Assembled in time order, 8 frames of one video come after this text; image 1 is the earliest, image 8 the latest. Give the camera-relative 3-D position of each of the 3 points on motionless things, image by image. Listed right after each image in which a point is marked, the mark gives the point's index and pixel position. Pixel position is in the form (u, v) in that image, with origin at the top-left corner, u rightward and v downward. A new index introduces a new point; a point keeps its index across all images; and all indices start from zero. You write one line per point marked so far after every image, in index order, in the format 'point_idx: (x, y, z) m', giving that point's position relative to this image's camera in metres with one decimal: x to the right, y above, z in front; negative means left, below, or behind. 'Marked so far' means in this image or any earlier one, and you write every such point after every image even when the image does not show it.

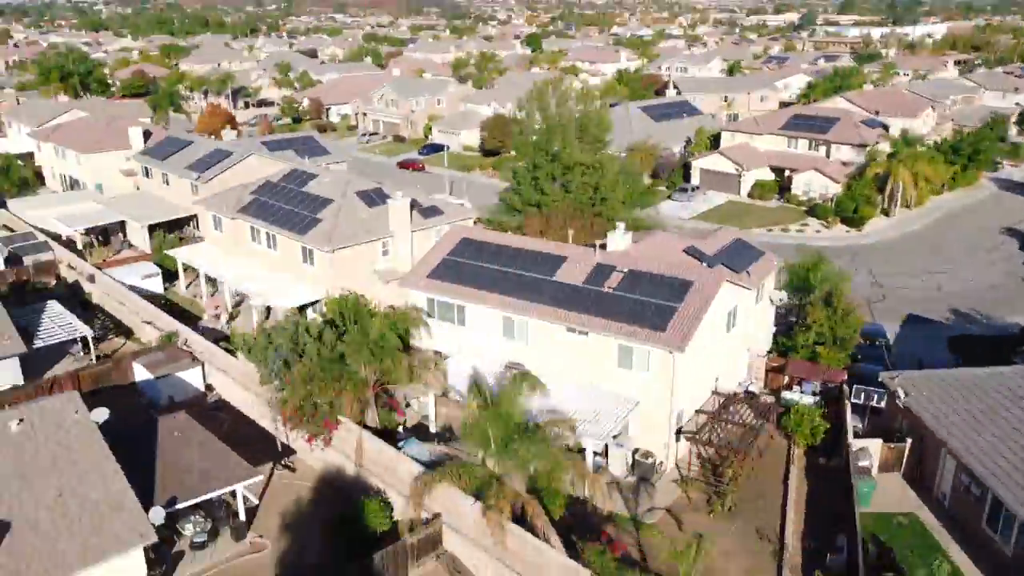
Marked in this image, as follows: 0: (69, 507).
0: (-10.5, -5.1, +19.6) m
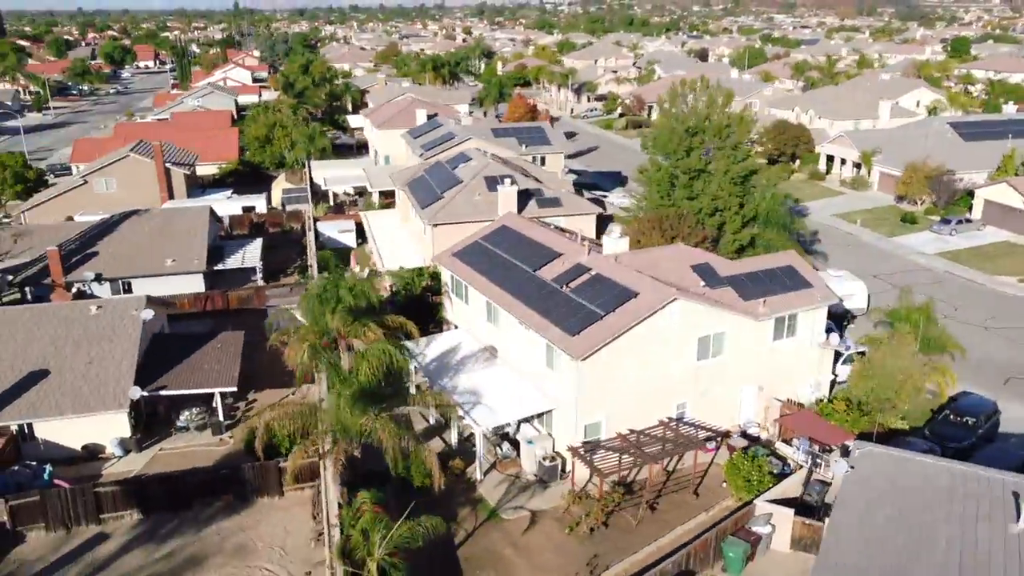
0: (-13.6, -2.7, +26.6) m
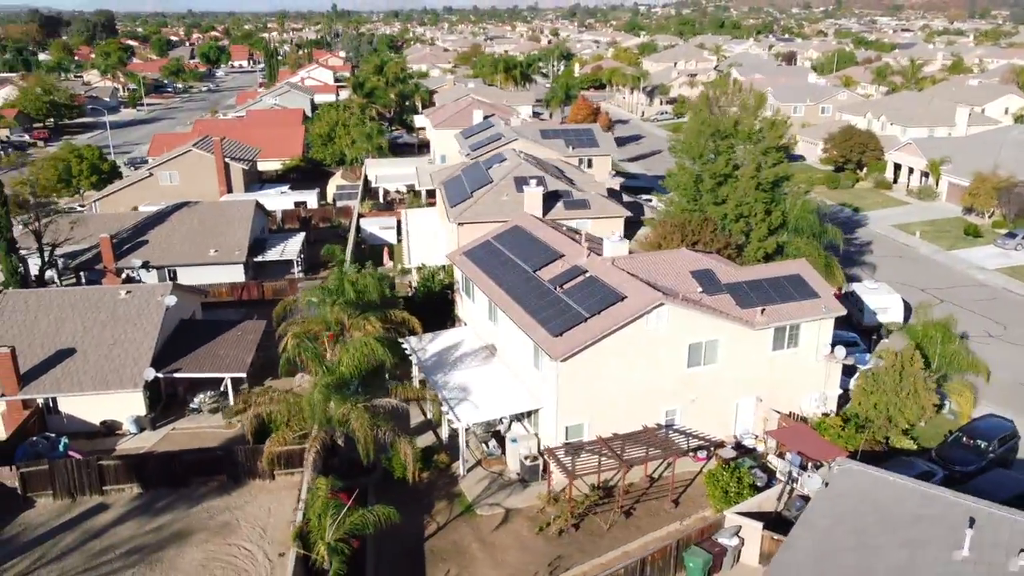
0: (-13.7, -2.2, +28.2) m
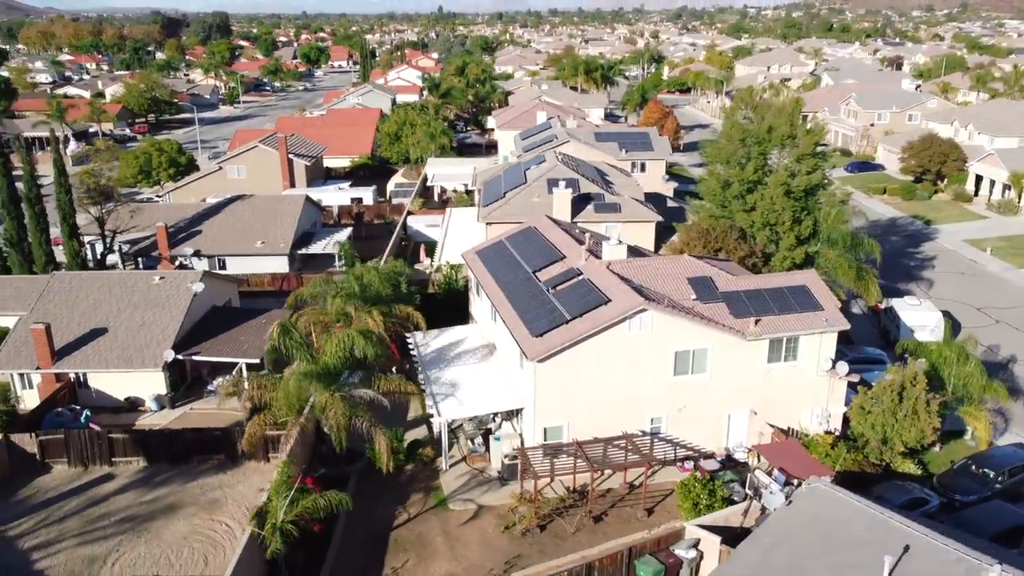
0: (-13.6, -1.6, +30.0) m
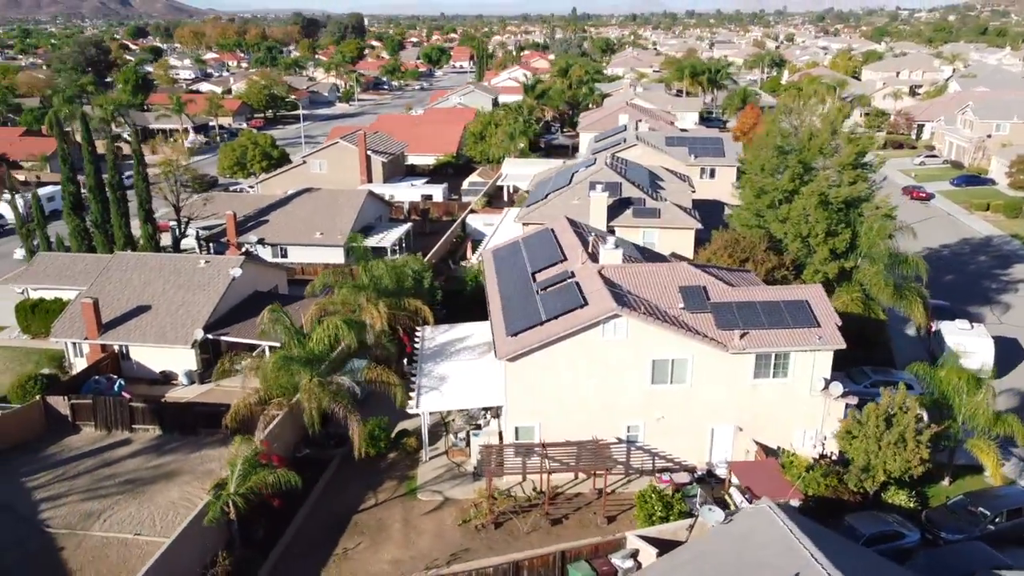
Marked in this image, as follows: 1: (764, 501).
0: (-13.1, -0.9, +32.3) m
1: (+5.8, -4.9, +18.6) m
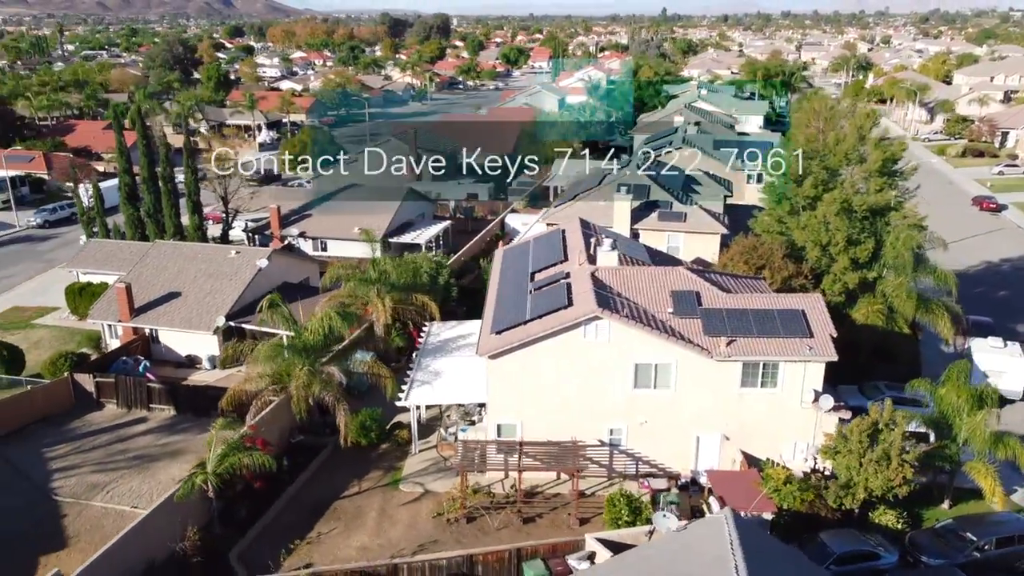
0: (-12.6, -0.4, +33.8) m
1: (+4.7, -5.0, +18.3) m
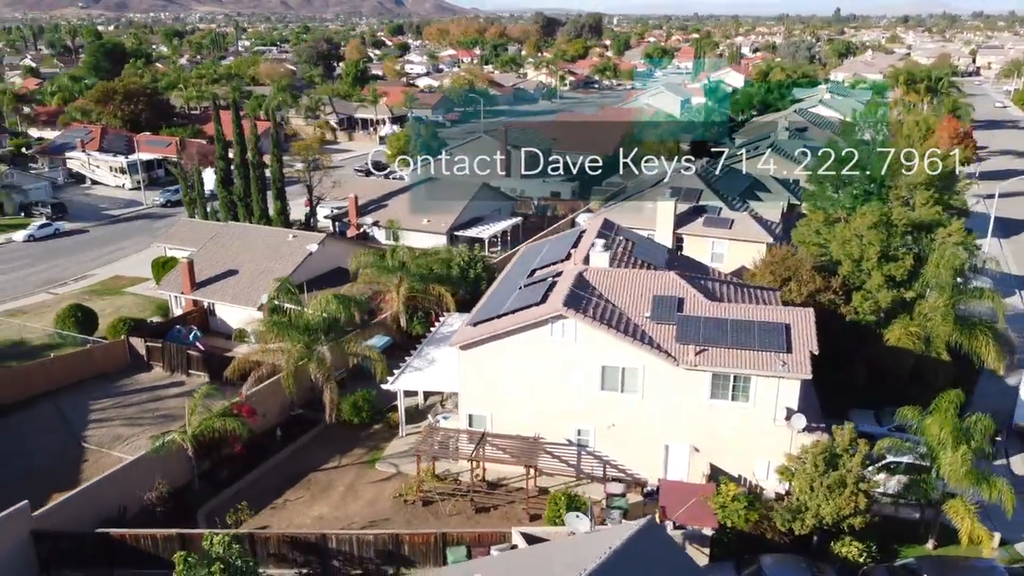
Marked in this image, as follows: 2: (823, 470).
0: (-11.3, +0.5, +36.4) m
1: (+2.7, -5.1, +18.1) m
2: (+7.6, -4.4, +19.9) m
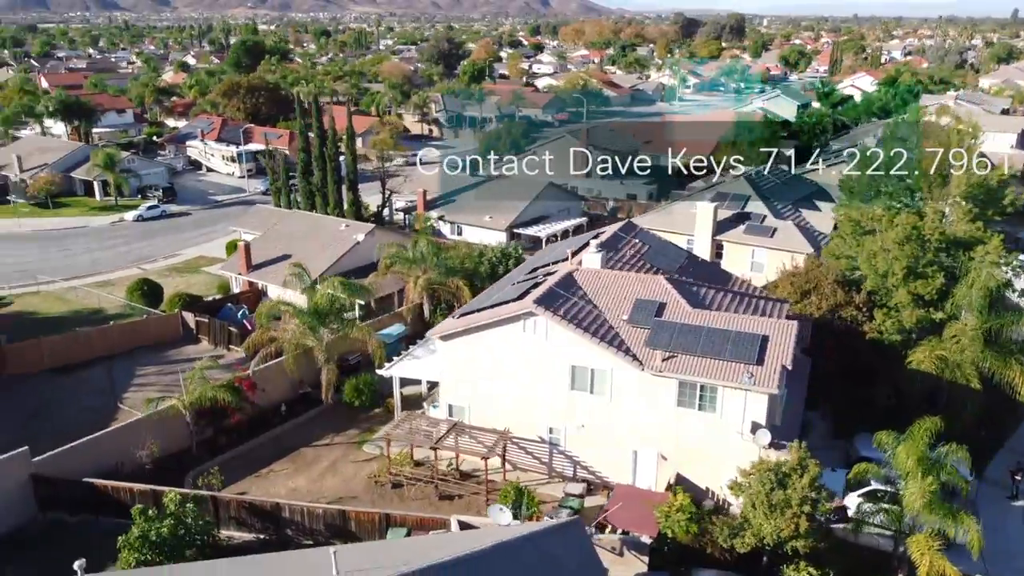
0: (-9.6, +1.2, +38.4) m
1: (+0.8, -5.1, +18.1) m
2: (+6.0, -4.7, +19.1) m
